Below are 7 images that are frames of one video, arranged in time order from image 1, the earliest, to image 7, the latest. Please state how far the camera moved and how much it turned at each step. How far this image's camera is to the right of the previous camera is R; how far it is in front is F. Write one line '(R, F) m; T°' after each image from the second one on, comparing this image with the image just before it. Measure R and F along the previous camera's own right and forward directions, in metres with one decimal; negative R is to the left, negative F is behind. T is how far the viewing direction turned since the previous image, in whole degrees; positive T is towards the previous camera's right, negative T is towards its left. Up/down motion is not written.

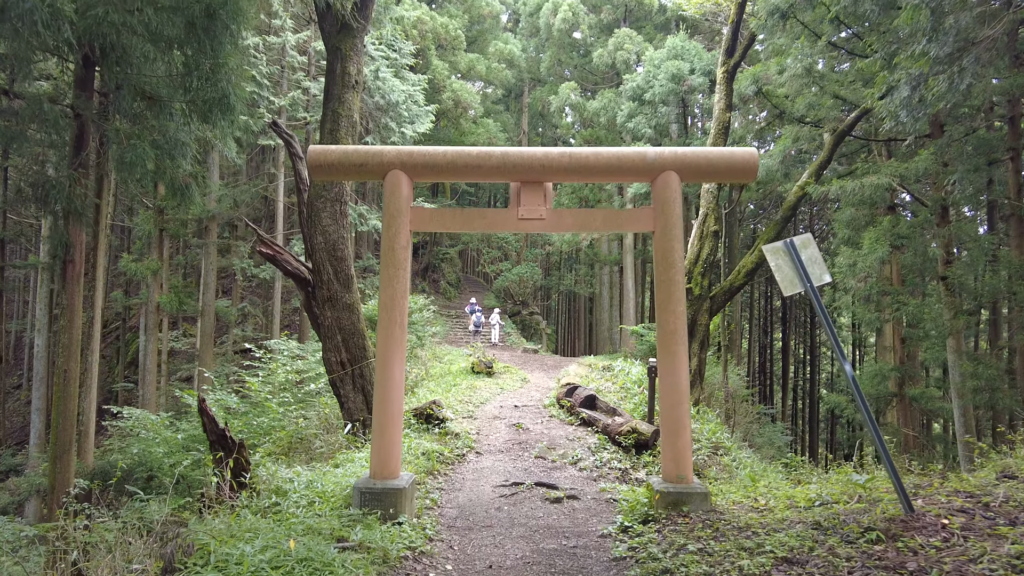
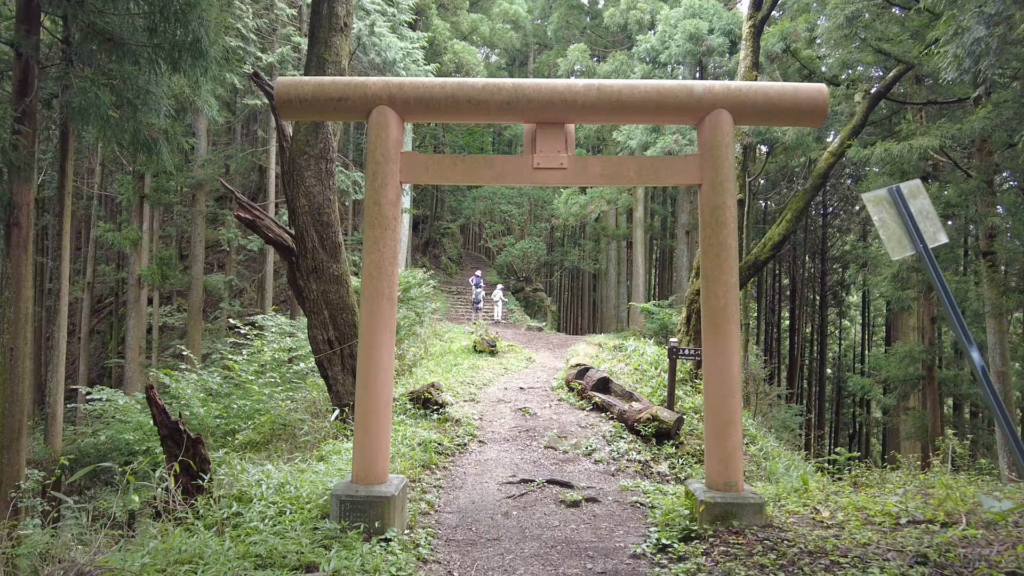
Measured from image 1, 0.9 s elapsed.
(-0.1, +0.8) m; 0°
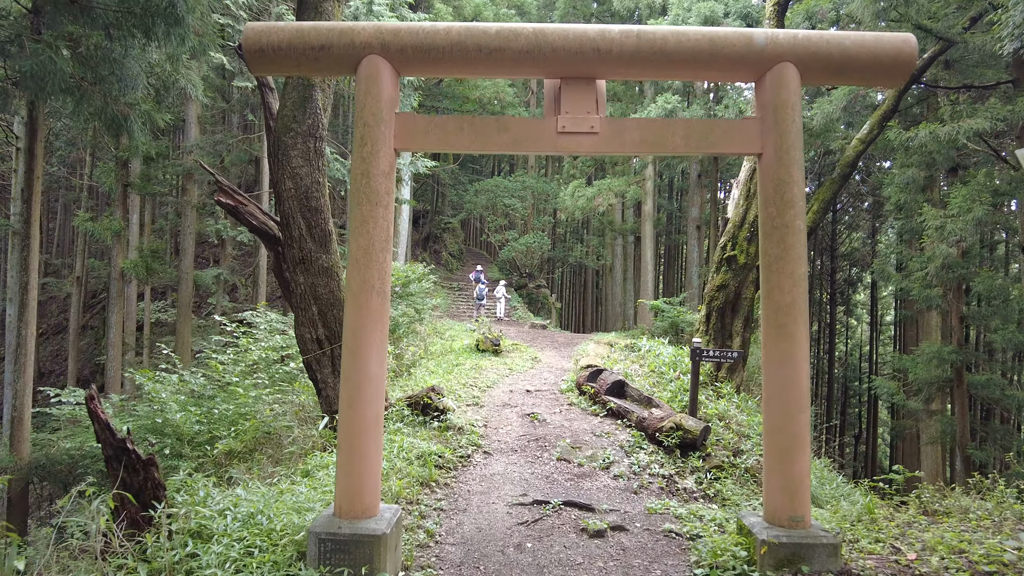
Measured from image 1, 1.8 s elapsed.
(-0.1, +0.6) m; 0°
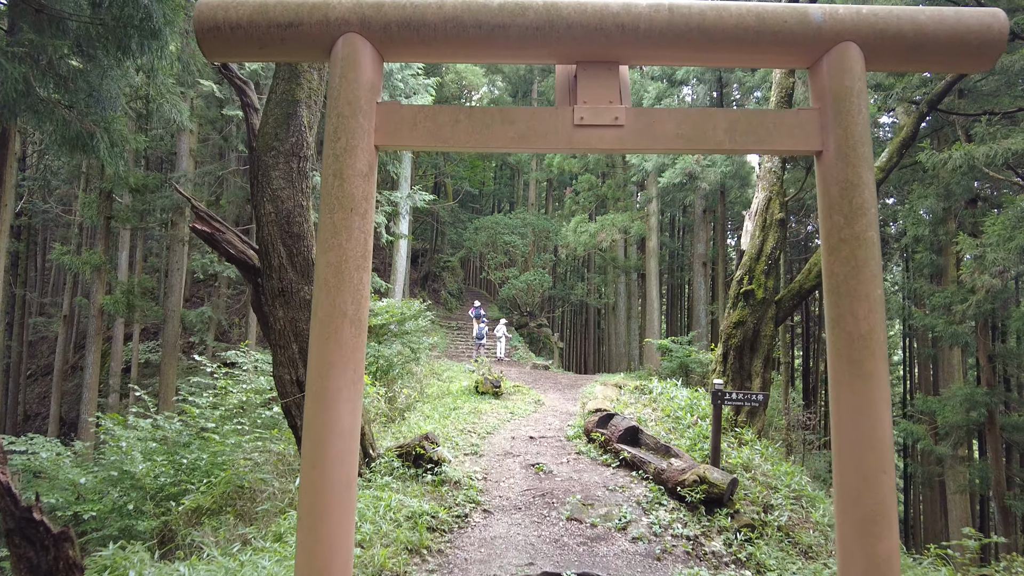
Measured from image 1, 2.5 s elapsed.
(0.0, +0.6) m; 0°
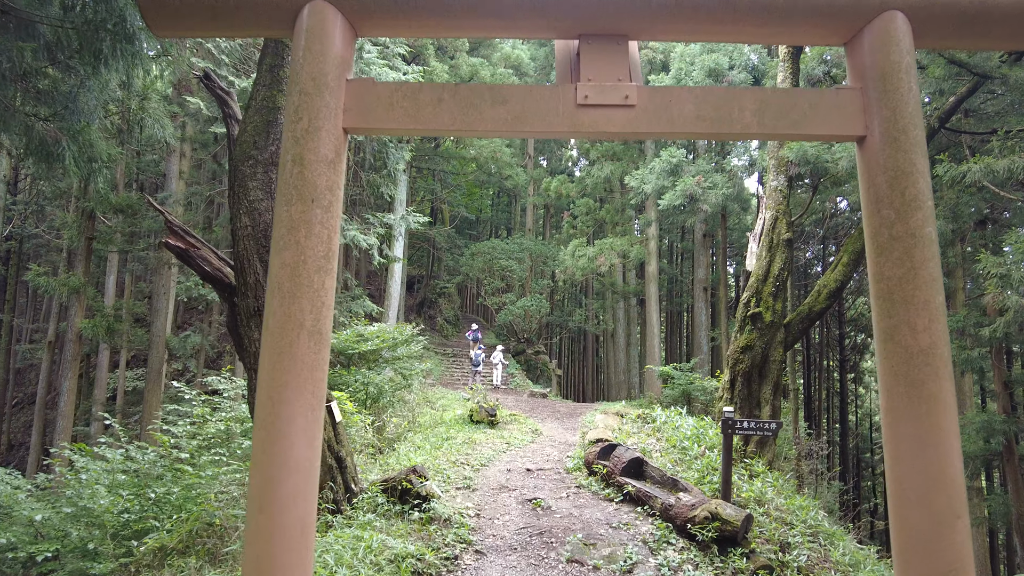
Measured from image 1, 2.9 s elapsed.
(0.0, +0.4) m; 0°
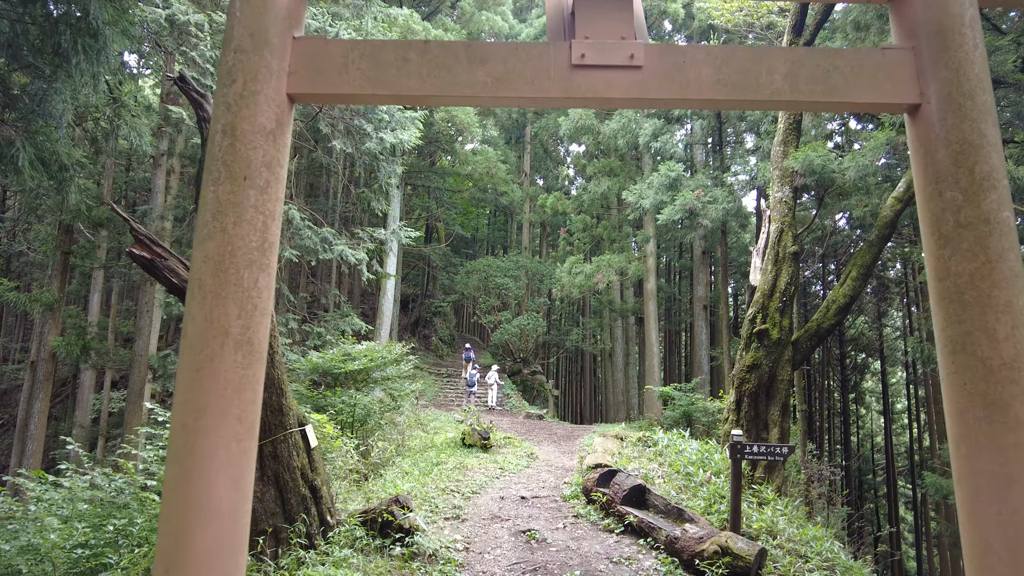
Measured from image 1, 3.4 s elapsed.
(0.0, +0.4) m; 0°
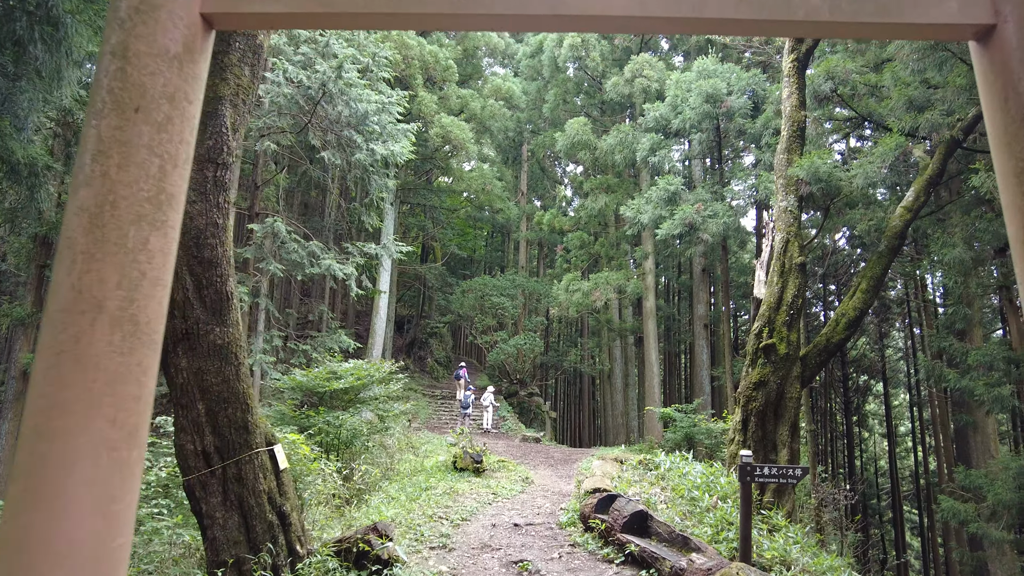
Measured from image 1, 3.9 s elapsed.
(+0.1, +0.4) m; 0°
